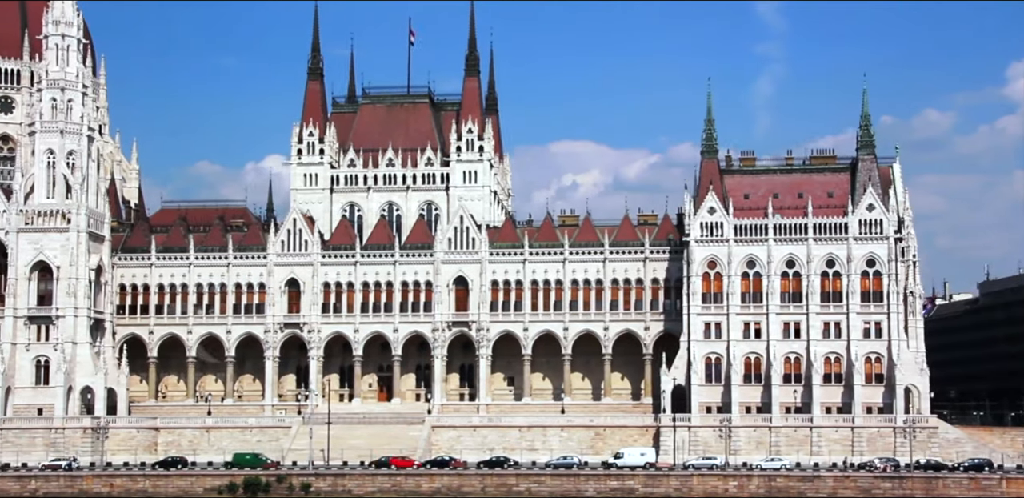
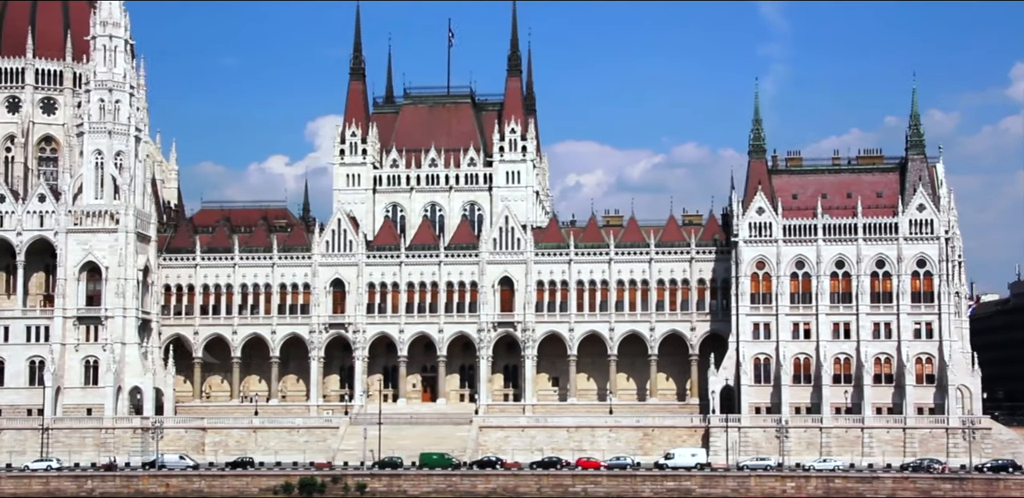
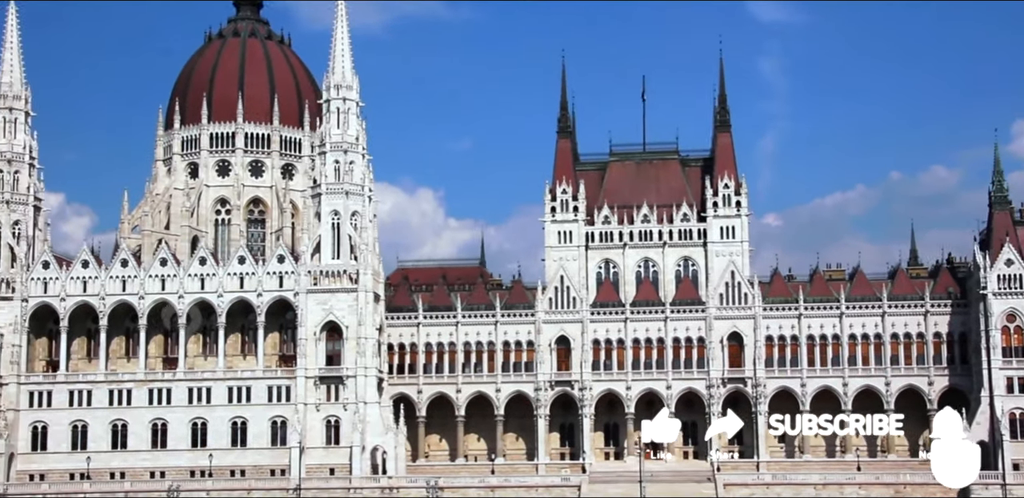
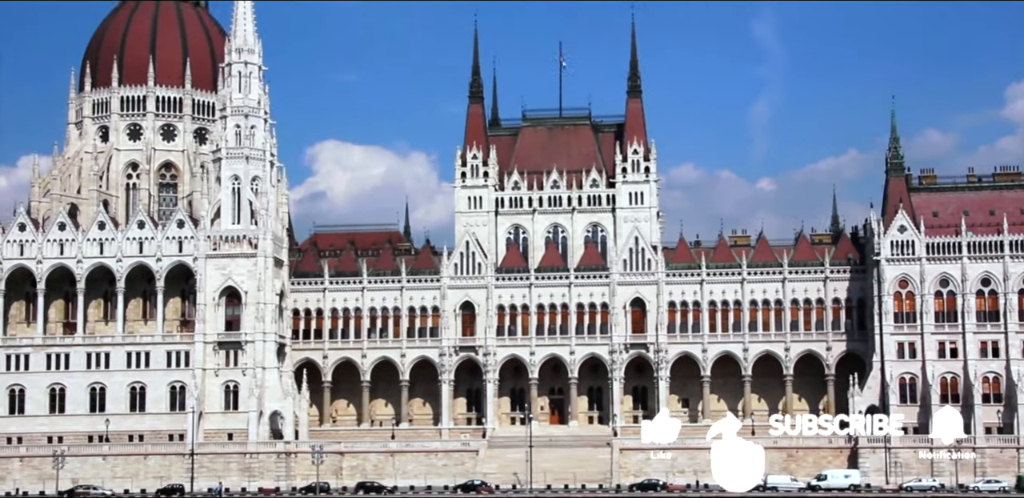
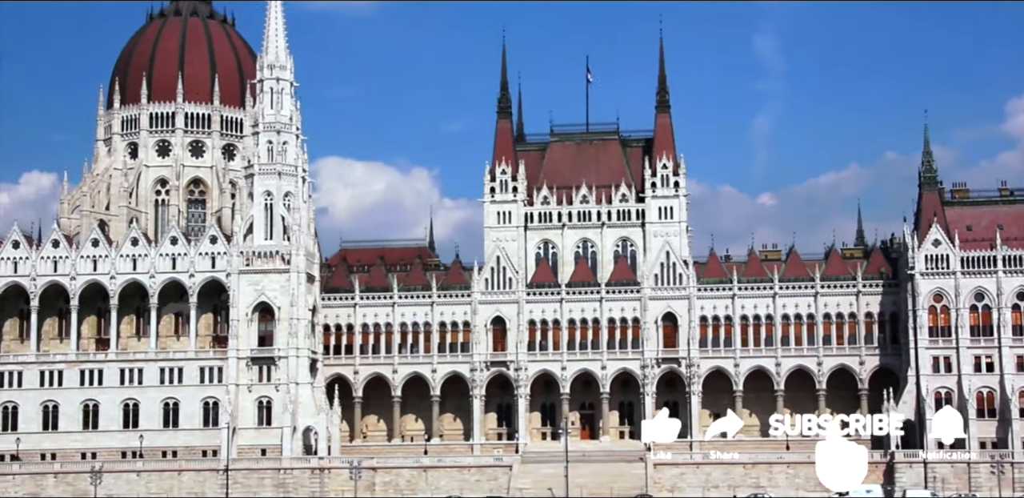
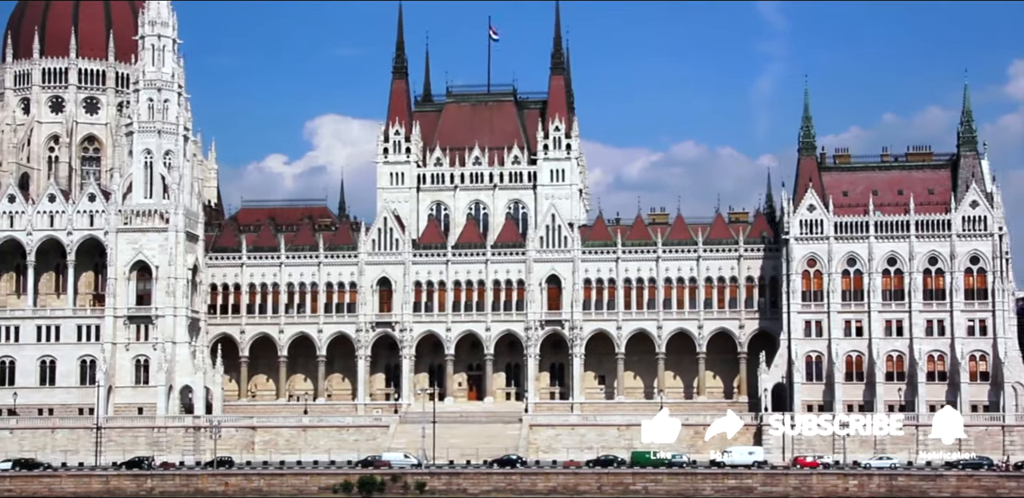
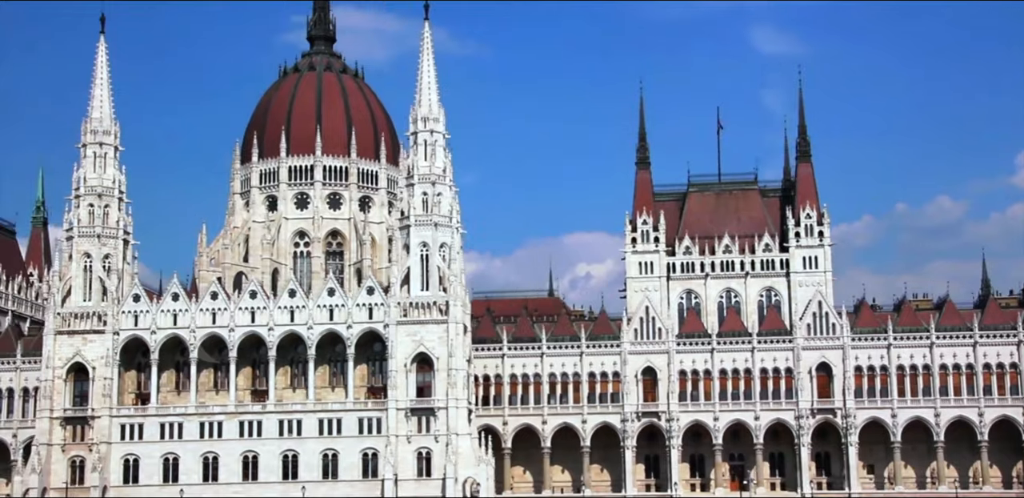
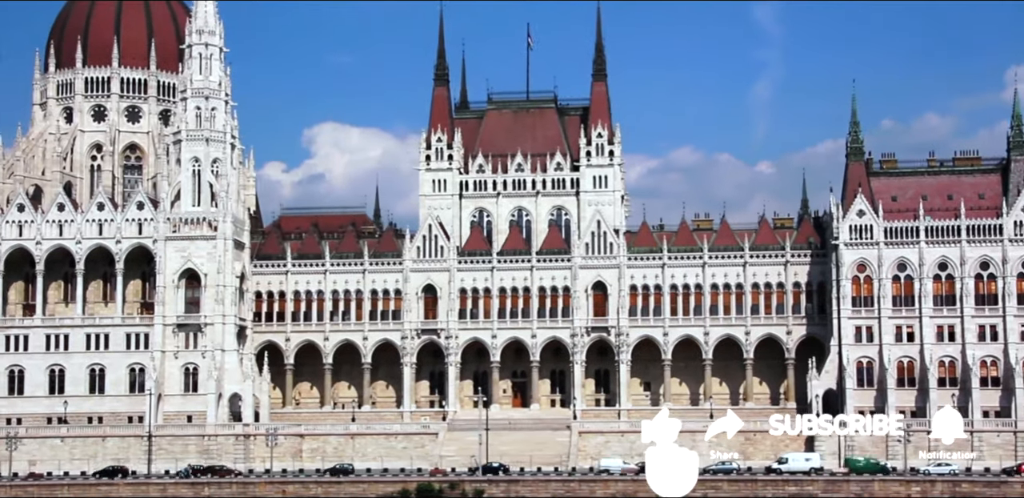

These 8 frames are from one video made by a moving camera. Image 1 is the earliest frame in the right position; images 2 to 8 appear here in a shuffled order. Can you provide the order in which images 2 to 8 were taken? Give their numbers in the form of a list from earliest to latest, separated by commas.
2, 6, 8, 4, 5, 3, 7
